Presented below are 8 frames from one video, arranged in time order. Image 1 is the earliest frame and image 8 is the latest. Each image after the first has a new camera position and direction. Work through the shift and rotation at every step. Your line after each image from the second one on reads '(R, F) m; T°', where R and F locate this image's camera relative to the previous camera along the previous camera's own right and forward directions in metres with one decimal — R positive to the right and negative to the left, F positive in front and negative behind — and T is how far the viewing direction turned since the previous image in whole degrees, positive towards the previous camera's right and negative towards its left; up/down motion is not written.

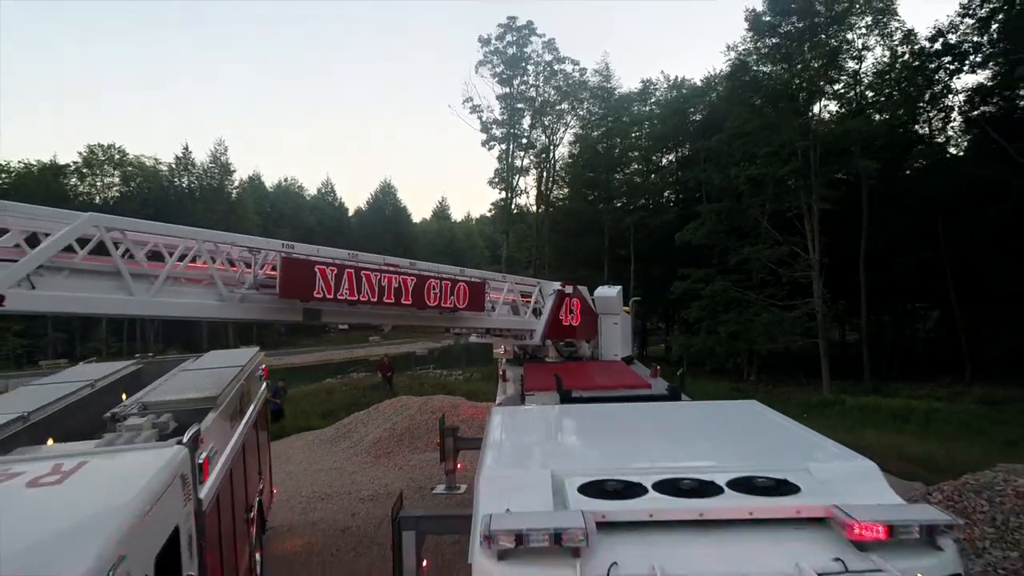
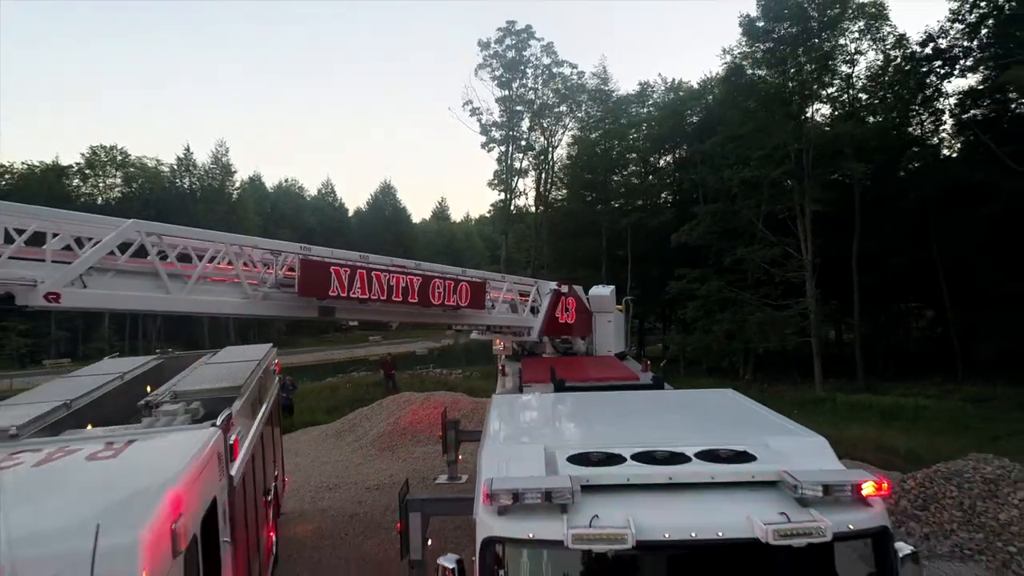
(0.0, -0.6) m; 0°
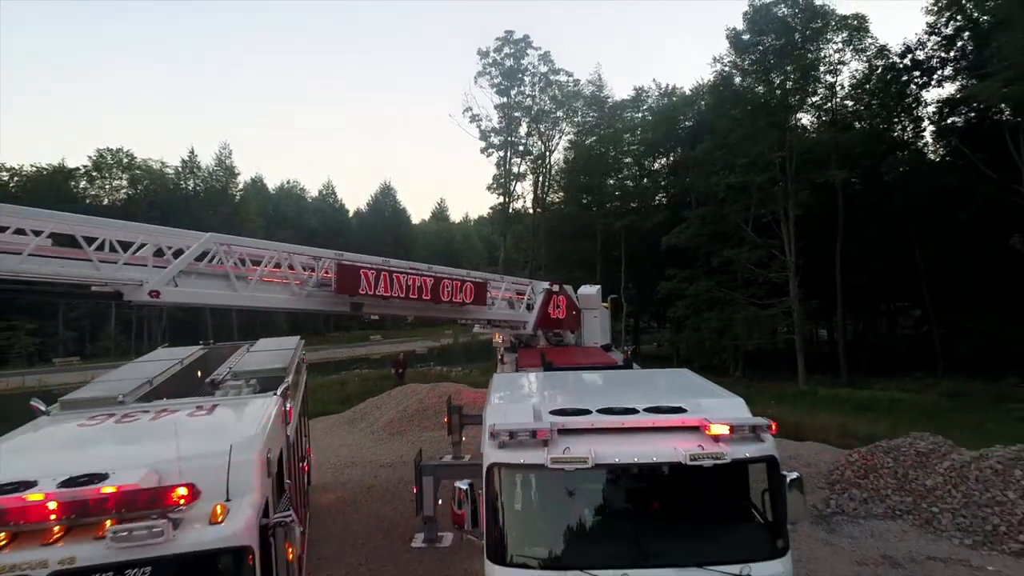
(0.0, -1.5) m; 0°
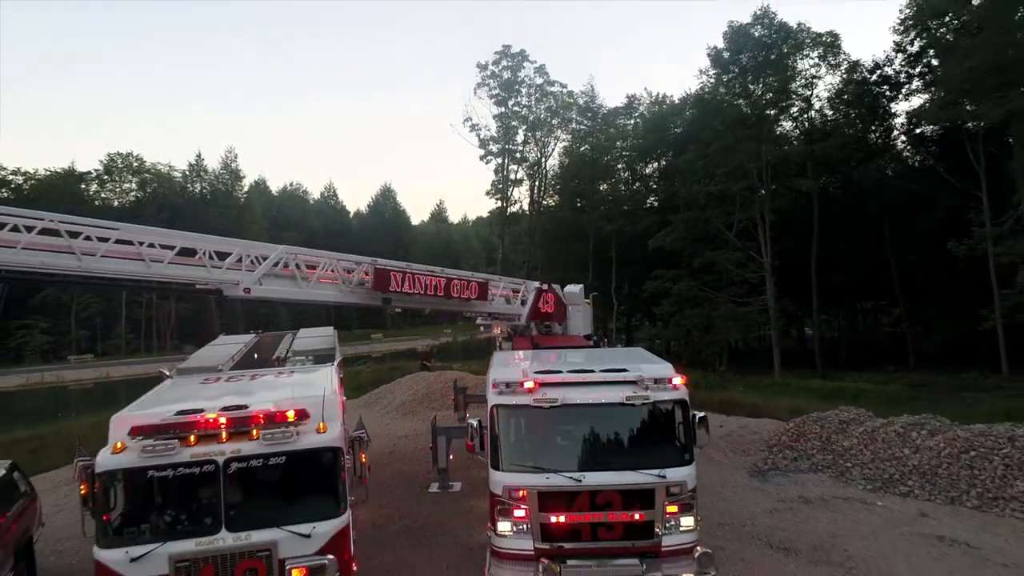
(0.0, -2.5) m; 0°
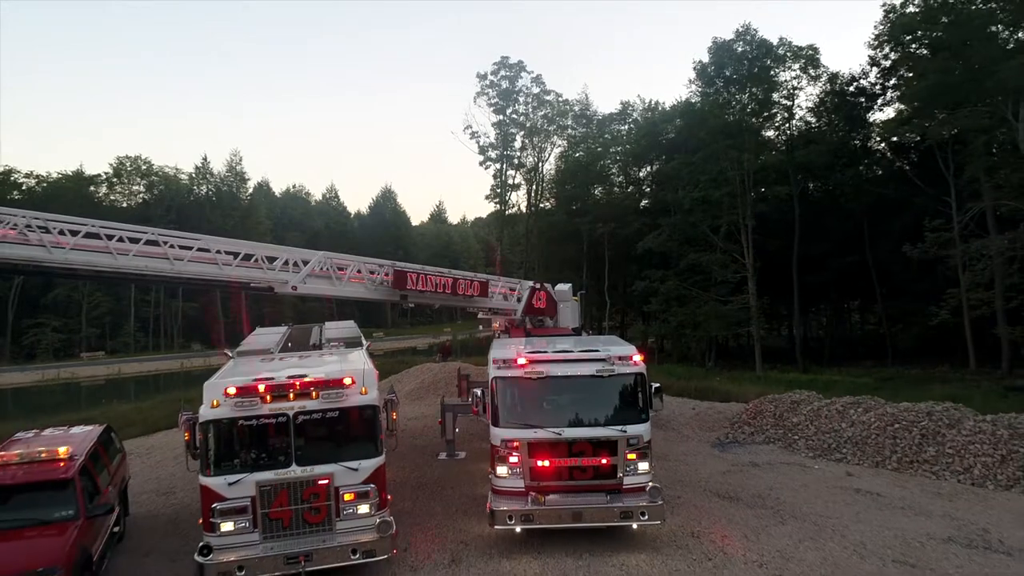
(0.0, -2.2) m; 0°
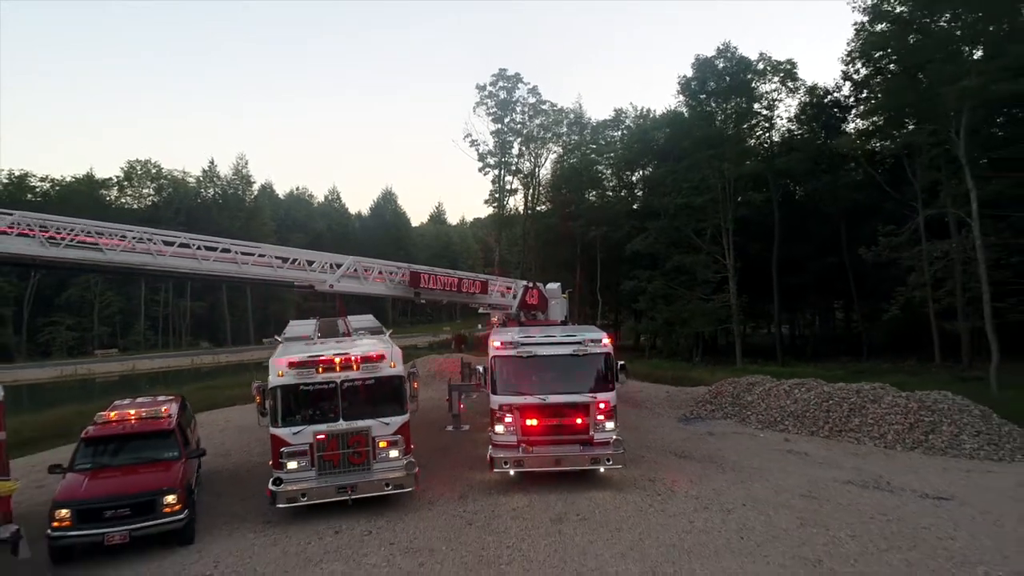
(0.0, -2.7) m; 0°
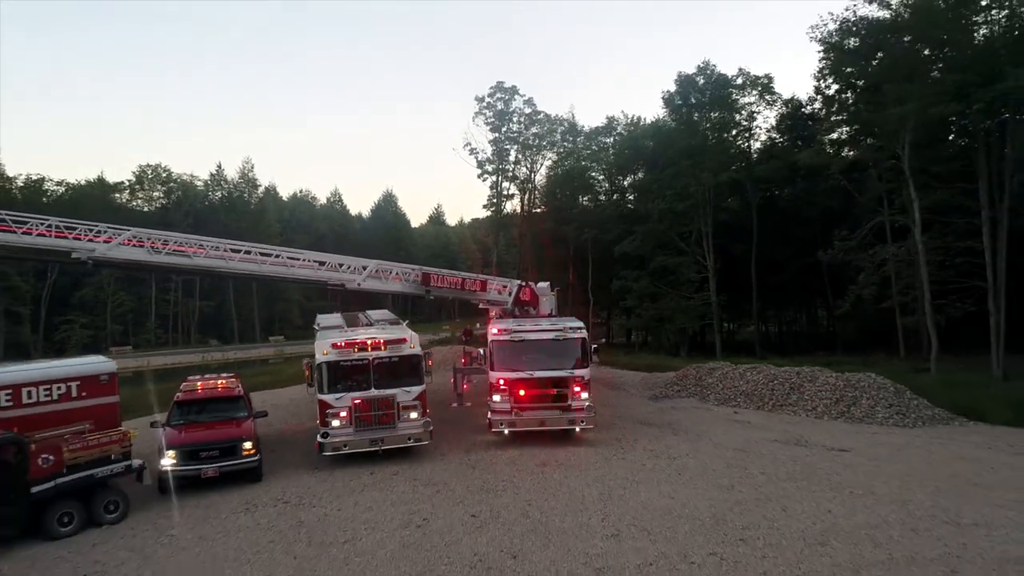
(+0.1, -3.1) m; 0°
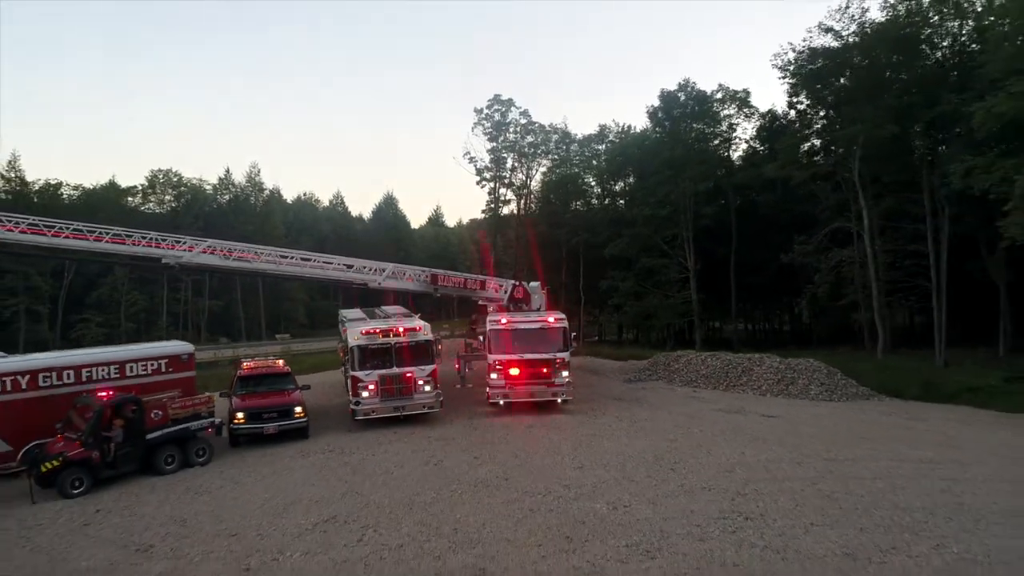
(+0.1, -3.5) m; 0°
